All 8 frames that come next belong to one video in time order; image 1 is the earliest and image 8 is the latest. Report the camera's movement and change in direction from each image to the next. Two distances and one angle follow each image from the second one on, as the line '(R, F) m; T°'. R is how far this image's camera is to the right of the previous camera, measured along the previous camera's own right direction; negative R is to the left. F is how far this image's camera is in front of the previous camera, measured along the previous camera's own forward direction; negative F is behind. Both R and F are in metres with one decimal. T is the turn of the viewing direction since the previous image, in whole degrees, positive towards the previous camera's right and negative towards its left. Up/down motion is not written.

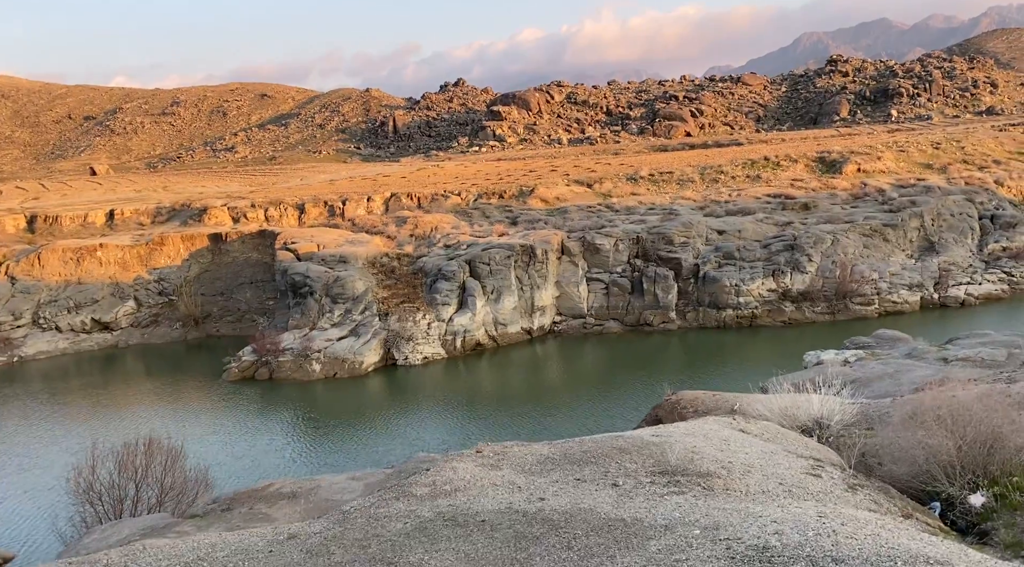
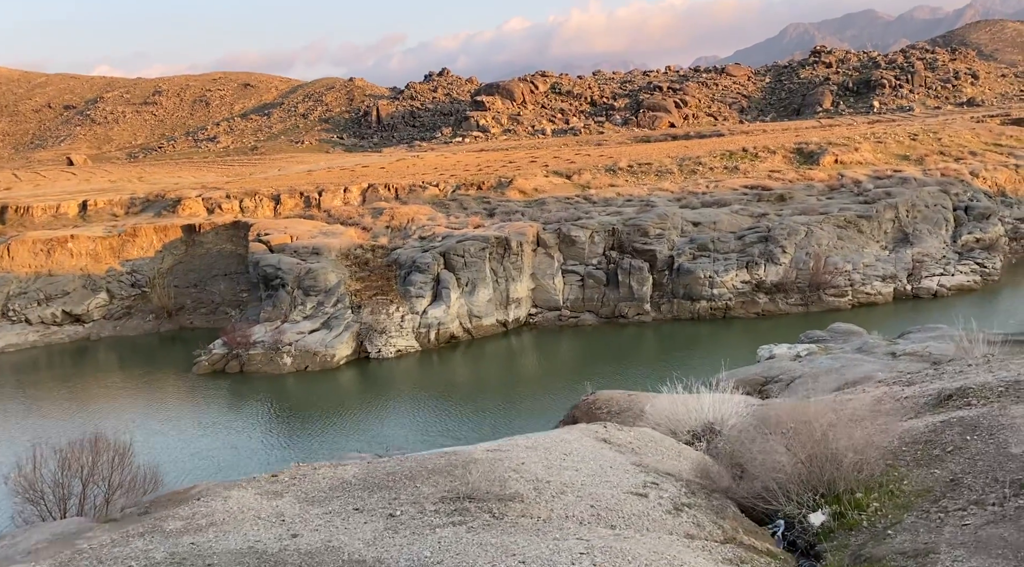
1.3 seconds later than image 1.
(+0.4, +0.1) m; +1°
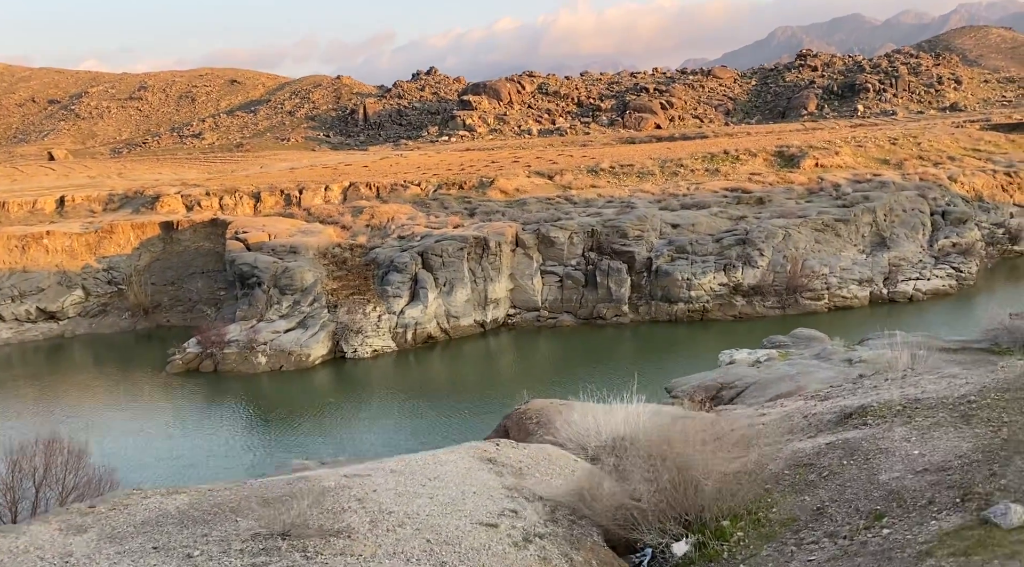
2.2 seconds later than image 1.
(+0.3, +0.1) m; +1°
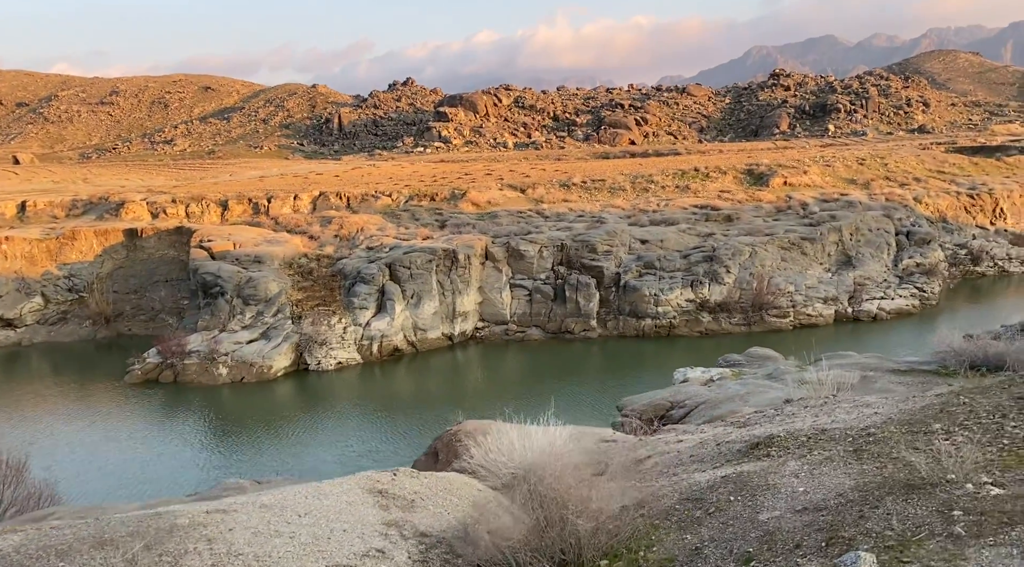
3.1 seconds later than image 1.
(+0.2, +0.1) m; +2°
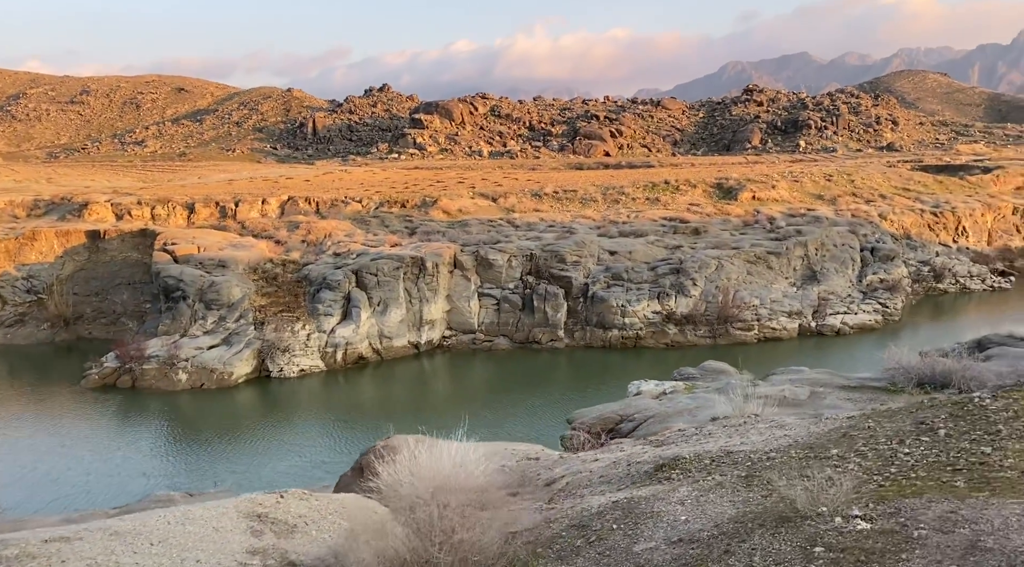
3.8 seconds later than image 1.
(+0.2, +0.1) m; +2°
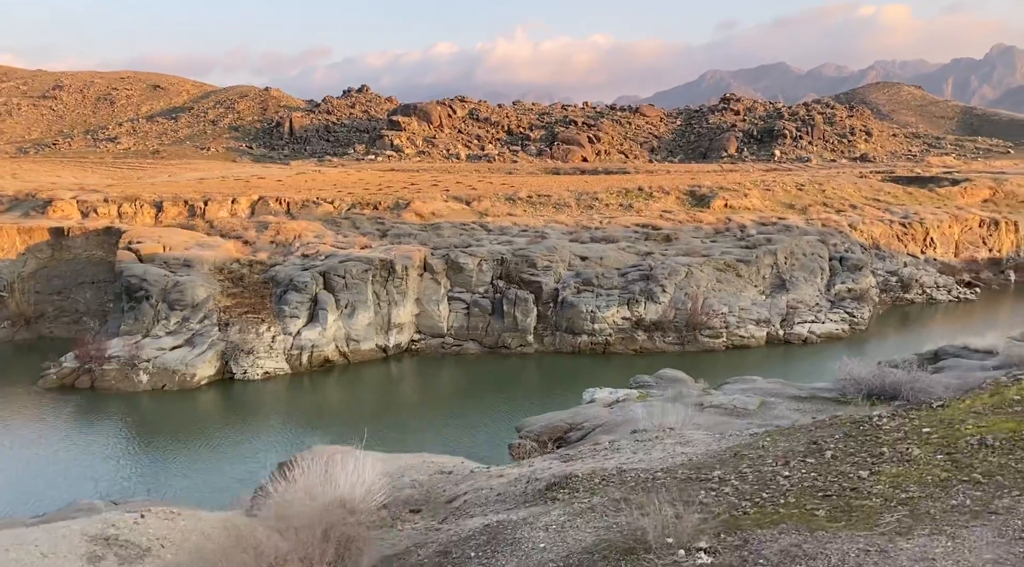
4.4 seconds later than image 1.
(+0.3, +0.1) m; +2°
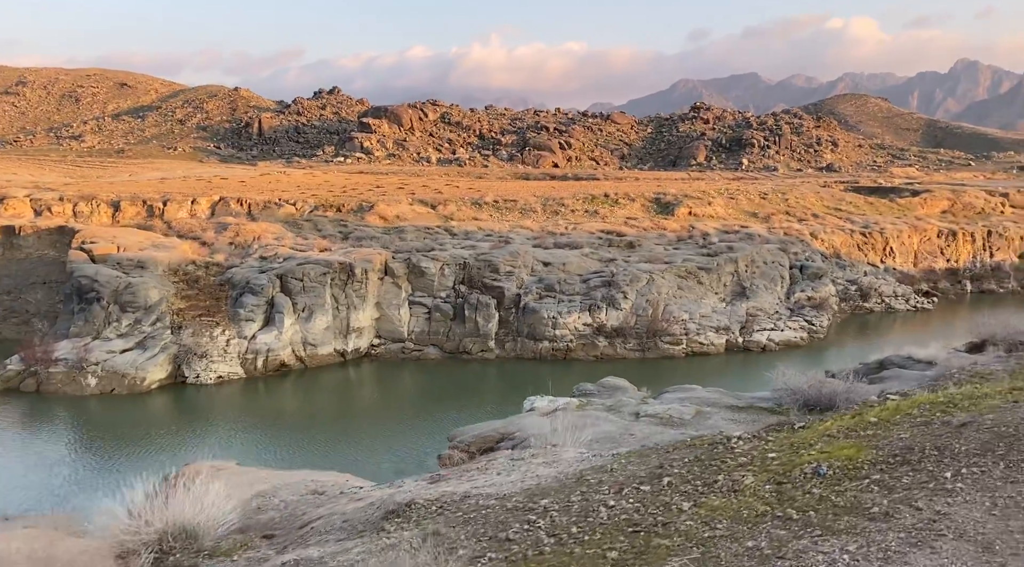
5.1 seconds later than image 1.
(+0.4, +0.2) m; +2°
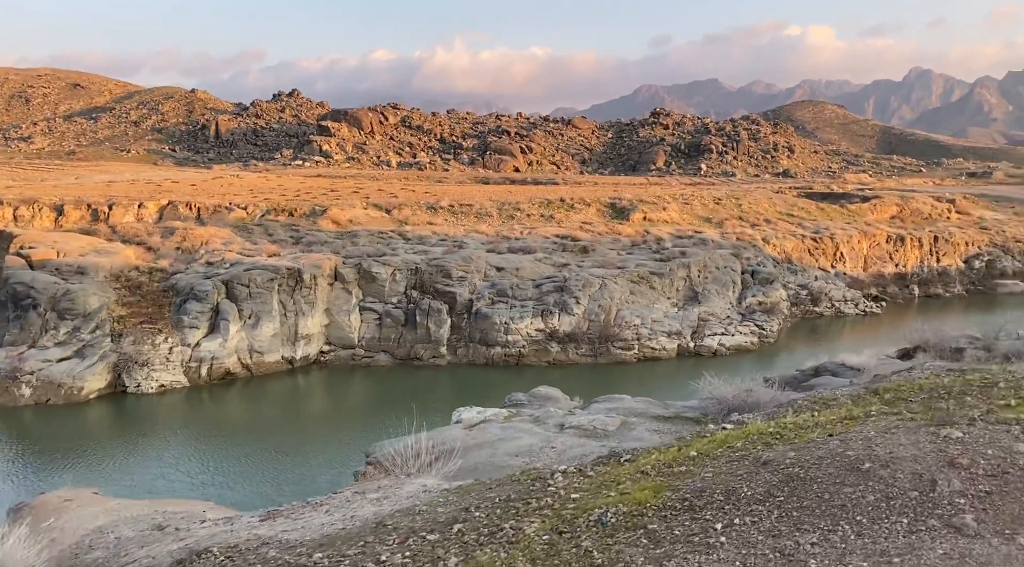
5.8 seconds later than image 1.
(+0.4, +0.2) m; +2°
